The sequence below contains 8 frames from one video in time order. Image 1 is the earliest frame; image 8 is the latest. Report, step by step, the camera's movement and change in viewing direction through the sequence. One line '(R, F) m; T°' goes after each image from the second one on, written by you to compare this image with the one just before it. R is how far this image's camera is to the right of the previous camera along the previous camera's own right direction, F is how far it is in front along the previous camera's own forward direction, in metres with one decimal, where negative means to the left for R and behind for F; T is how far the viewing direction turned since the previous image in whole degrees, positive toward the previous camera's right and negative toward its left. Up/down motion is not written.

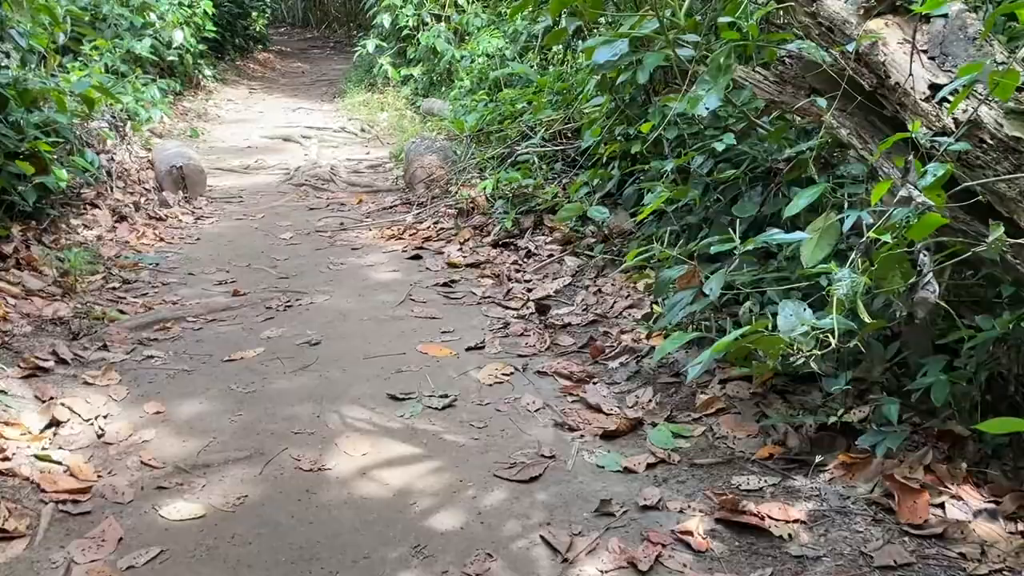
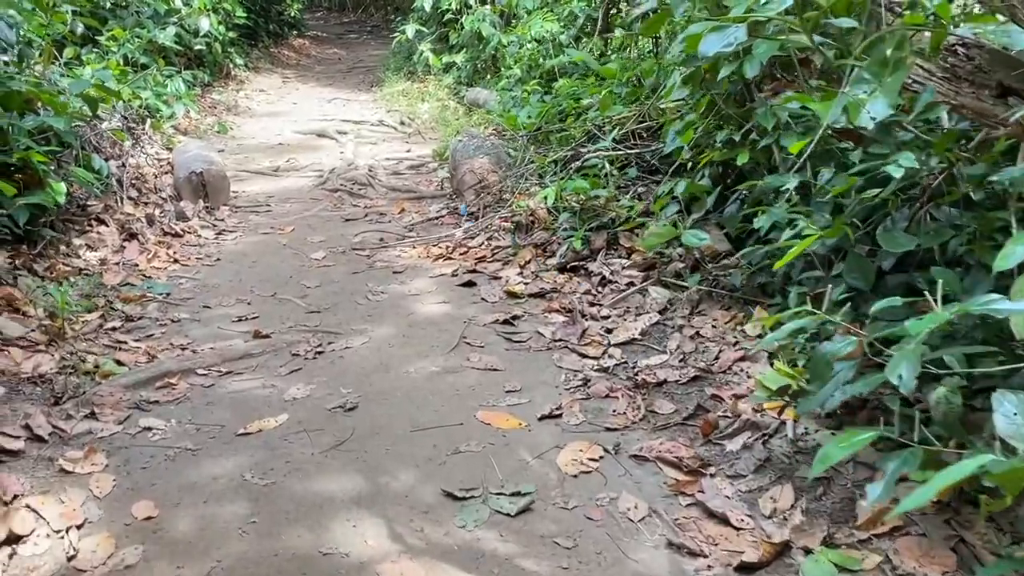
(-0.1, +0.6) m; -2°
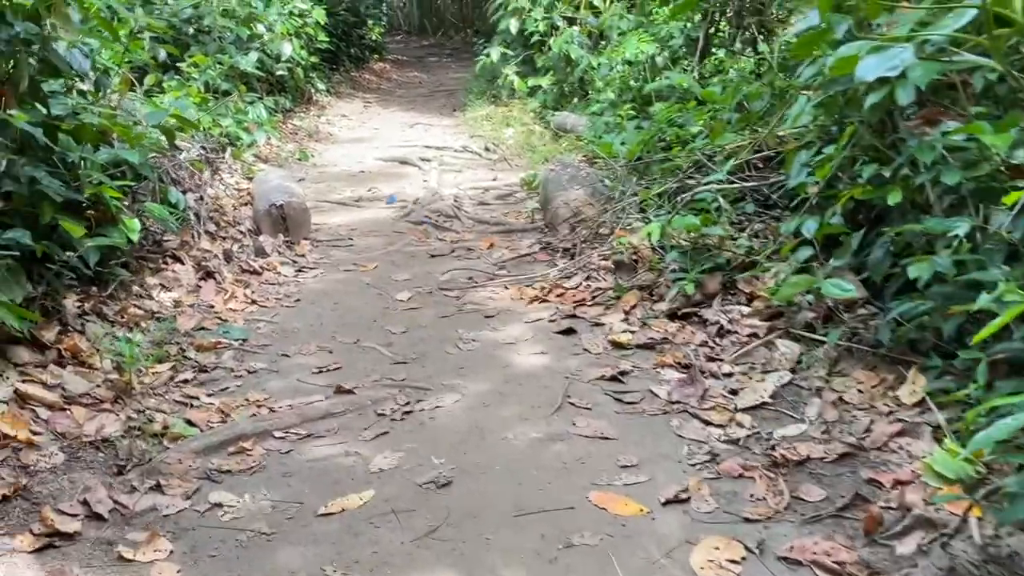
(-0.1, +0.3) m; -4°
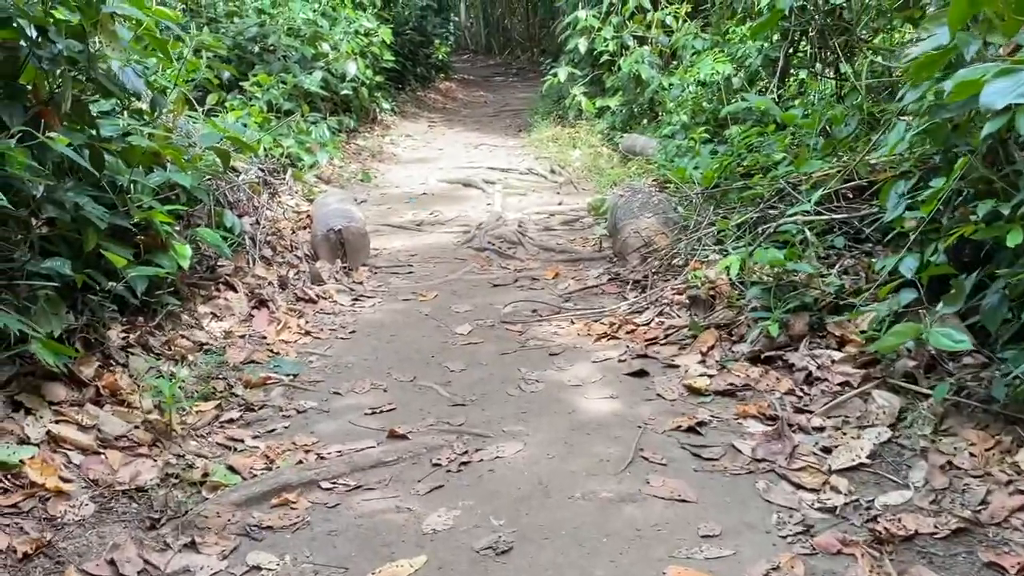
(0.0, +0.2) m; -3°
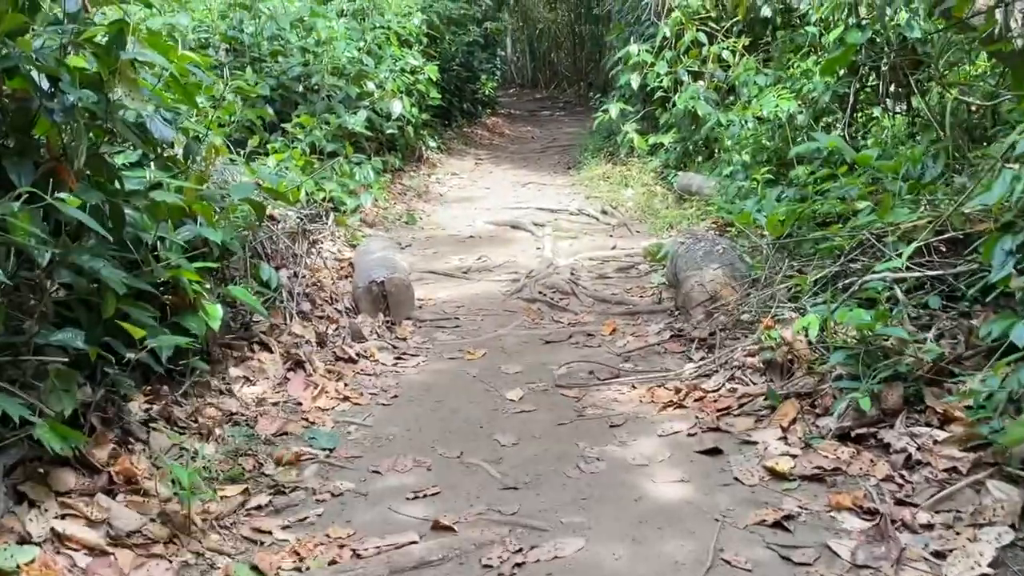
(0.0, +0.2) m; -3°
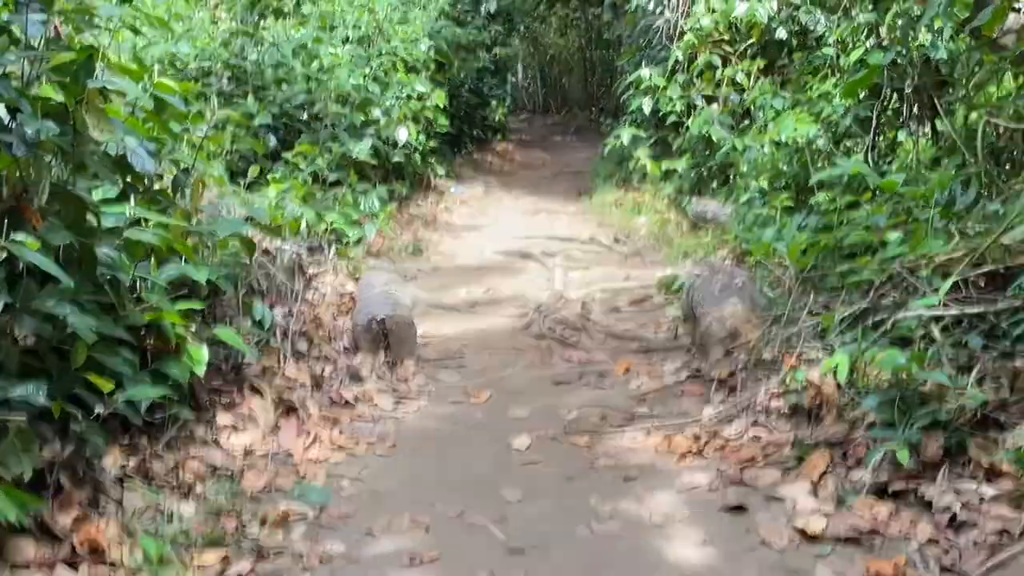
(0.0, +0.2) m; -1°
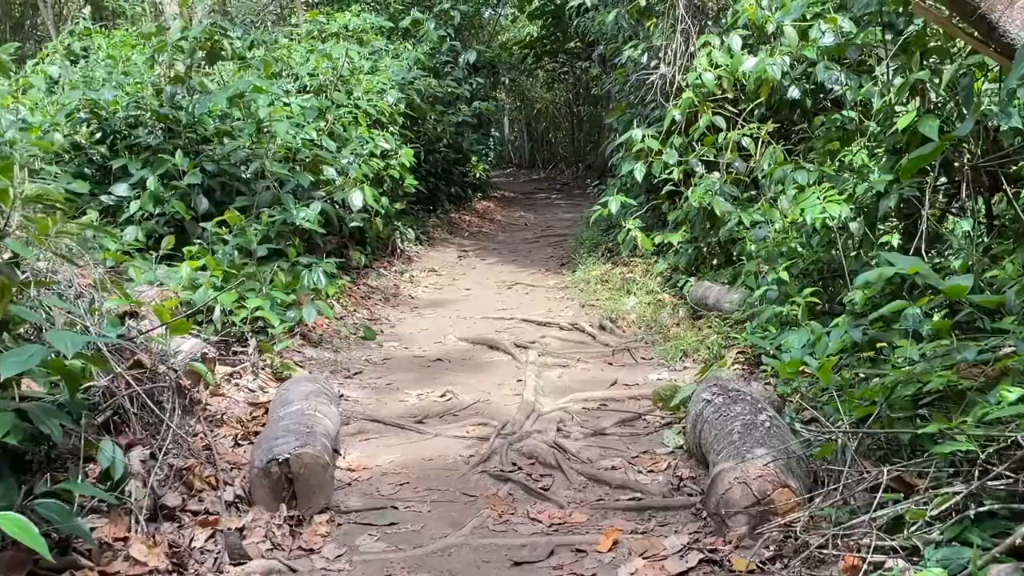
(+0.1, +0.9) m; +1°
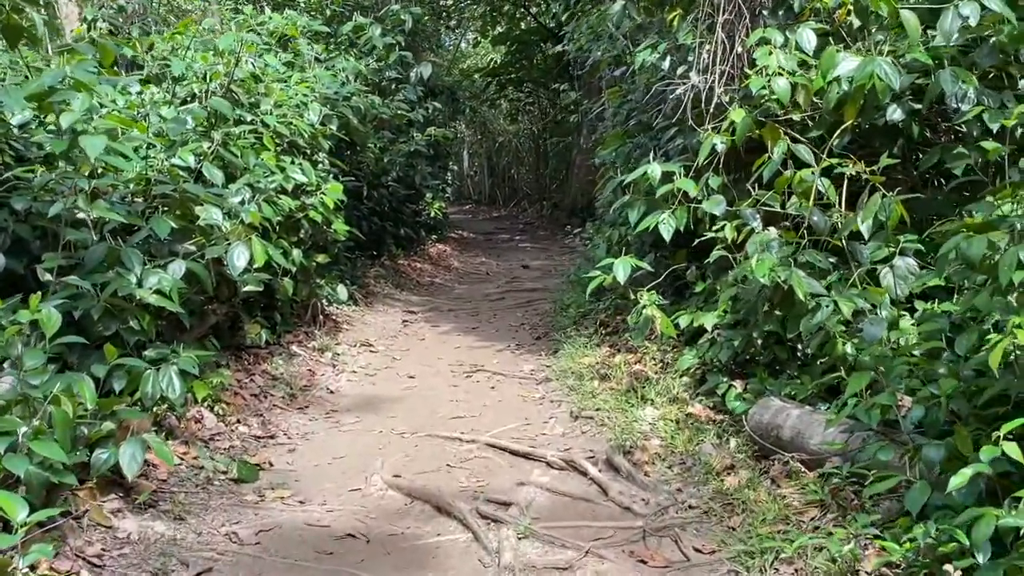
(0.0, +1.8) m; +2°
